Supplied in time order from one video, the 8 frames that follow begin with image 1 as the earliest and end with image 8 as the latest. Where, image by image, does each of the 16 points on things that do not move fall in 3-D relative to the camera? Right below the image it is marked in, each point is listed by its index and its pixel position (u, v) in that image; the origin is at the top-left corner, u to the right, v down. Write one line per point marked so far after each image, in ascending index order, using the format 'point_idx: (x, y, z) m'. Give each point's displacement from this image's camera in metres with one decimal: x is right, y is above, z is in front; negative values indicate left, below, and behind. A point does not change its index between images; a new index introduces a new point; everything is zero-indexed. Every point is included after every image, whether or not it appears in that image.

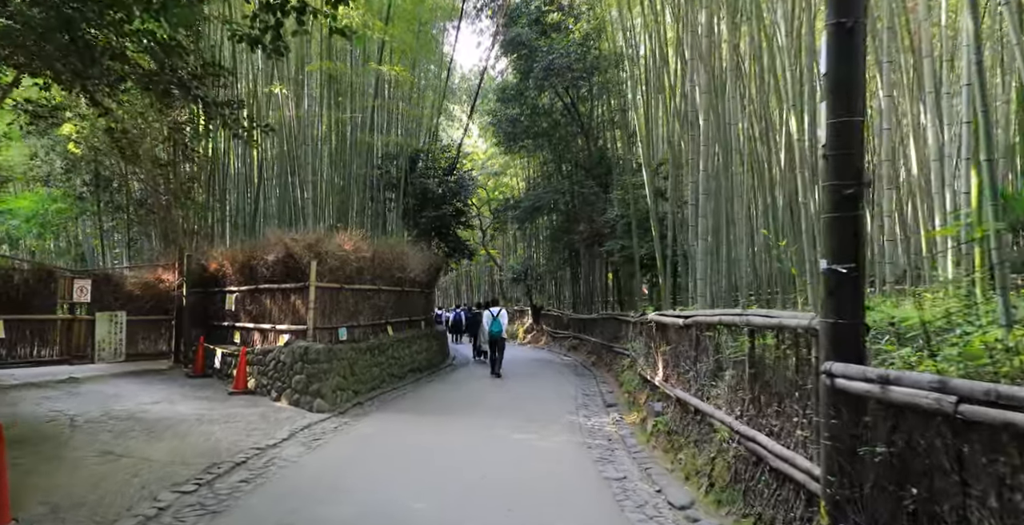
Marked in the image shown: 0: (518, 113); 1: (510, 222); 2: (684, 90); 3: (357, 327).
0: (+0.1, +2.8, +13.2) m
1: (-0.1, +0.8, +14.8) m
2: (+2.0, +2.0, +8.1) m
3: (-1.7, -0.7, +7.8) m
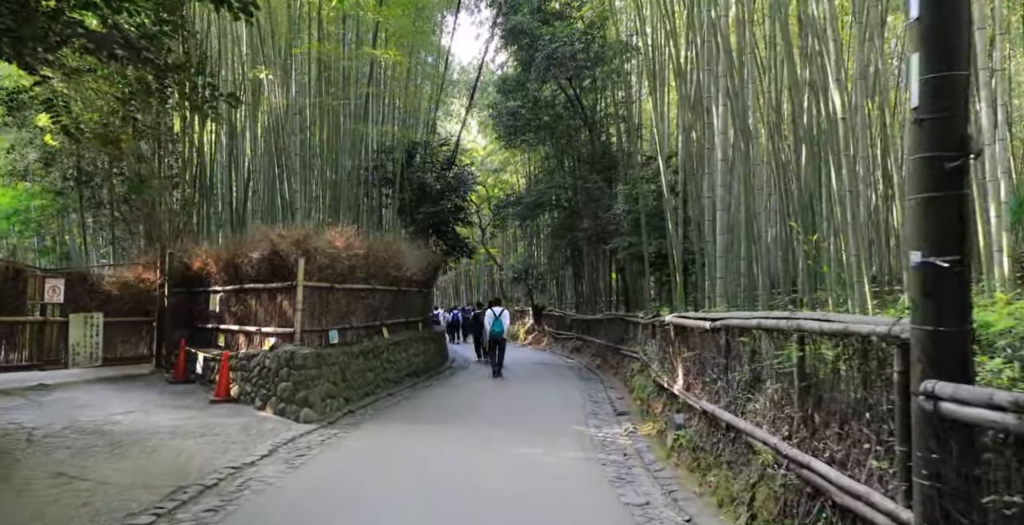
0: (+0.1, +2.9, +12.7) m
1: (0.0, +0.9, +14.3) m
2: (+2.0, +2.0, +7.6) m
3: (-1.7, -0.7, +7.3) m
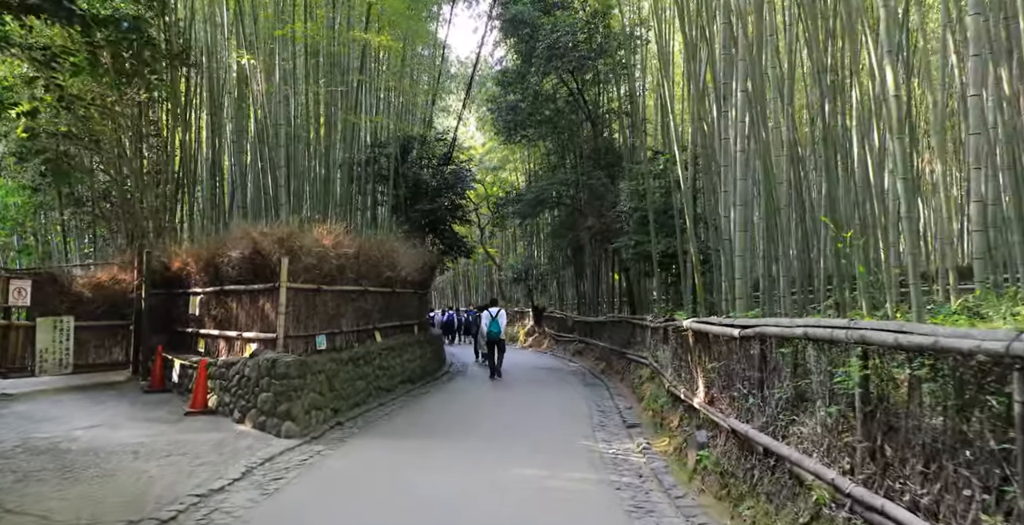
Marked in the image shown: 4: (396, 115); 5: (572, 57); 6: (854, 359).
0: (+0.1, +2.9, +12.2) m
1: (-0.1, +0.9, +13.8) m
2: (+2.0, +2.0, +7.1) m
3: (-1.7, -0.7, +6.8) m
4: (-1.7, +2.1, +10.0) m
5: (+0.9, +3.2, +10.9) m
6: (+1.2, -0.3, +2.5) m
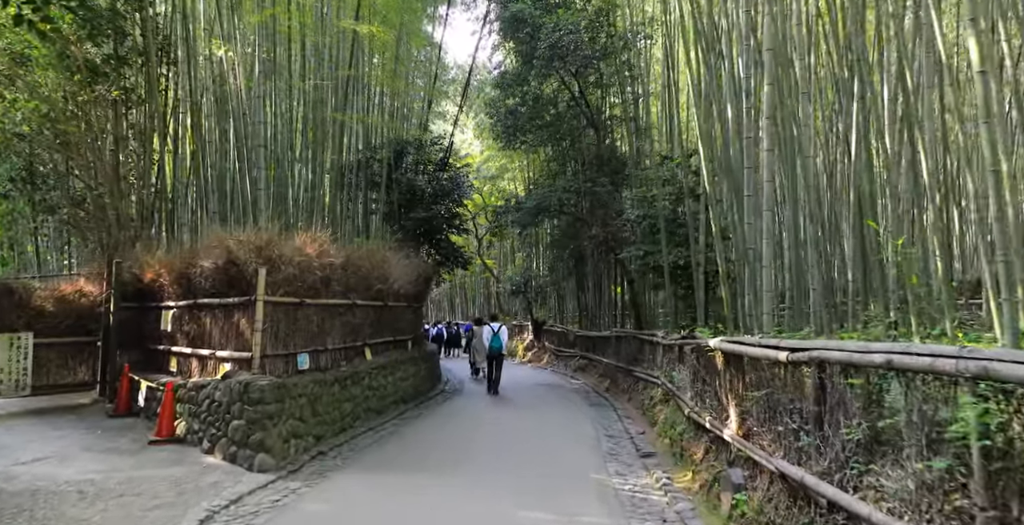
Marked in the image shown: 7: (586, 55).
0: (+0.1, +2.7, +11.7) m
1: (-0.1, +0.6, +13.3) m
2: (+2.0, +1.9, +6.6) m
3: (-1.7, -0.8, +6.2) m
4: (-1.7, +2.0, +9.5) m
5: (+0.9, +3.0, +10.4) m
6: (+1.3, -0.4, +1.9) m
7: (+1.1, +3.1, +10.3) m
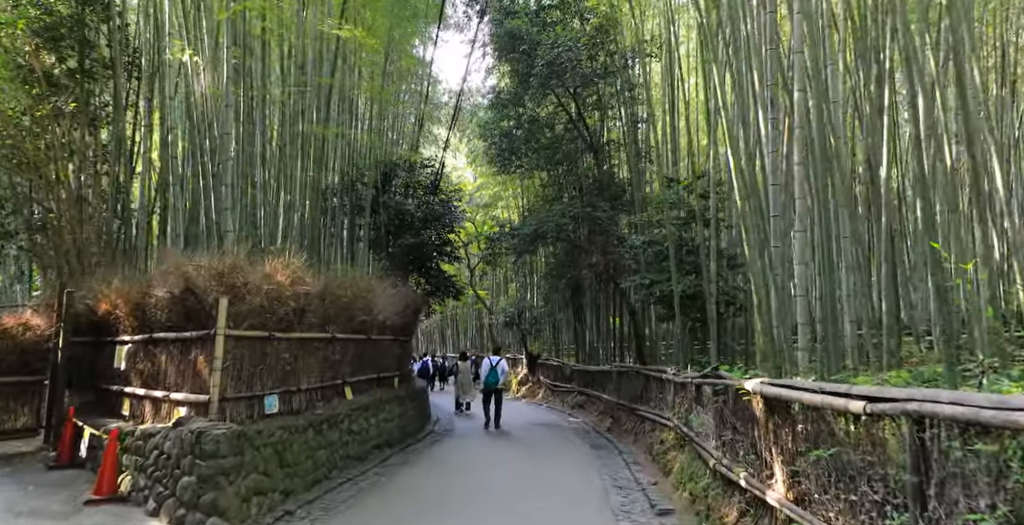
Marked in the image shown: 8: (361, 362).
0: (0.0, +2.2, +11.1) m
1: (-0.2, +0.1, +12.6) m
2: (+2.0, +1.7, +6.0) m
3: (-1.7, -1.0, +5.5) m
4: (-1.7, +1.6, +8.9) m
5: (+0.8, +2.6, +9.9) m
6: (+1.3, -0.4, +1.3) m
7: (+1.0, +2.6, +9.8) m
8: (-1.5, -1.0, +7.1) m
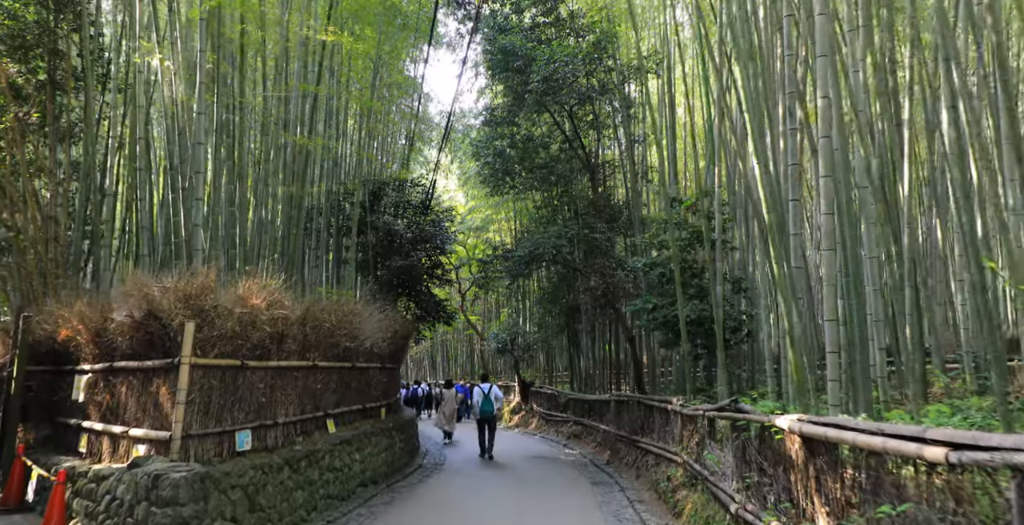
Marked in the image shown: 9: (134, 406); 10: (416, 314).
0: (-0.1, +1.8, +10.8) m
1: (-0.3, -0.3, +12.2) m
2: (+2.0, +1.5, +5.7) m
3: (-1.7, -1.2, +5.0) m
4: (-1.8, +1.3, +8.5) m
5: (+0.8, +2.3, +9.5) m
6: (+1.3, -0.4, +0.8) m
7: (+1.0, +2.3, +9.5) m
8: (-1.6, -1.2, +6.6) m
9: (-2.4, -0.9, +4.5) m
10: (-1.3, -0.7, +9.5) m
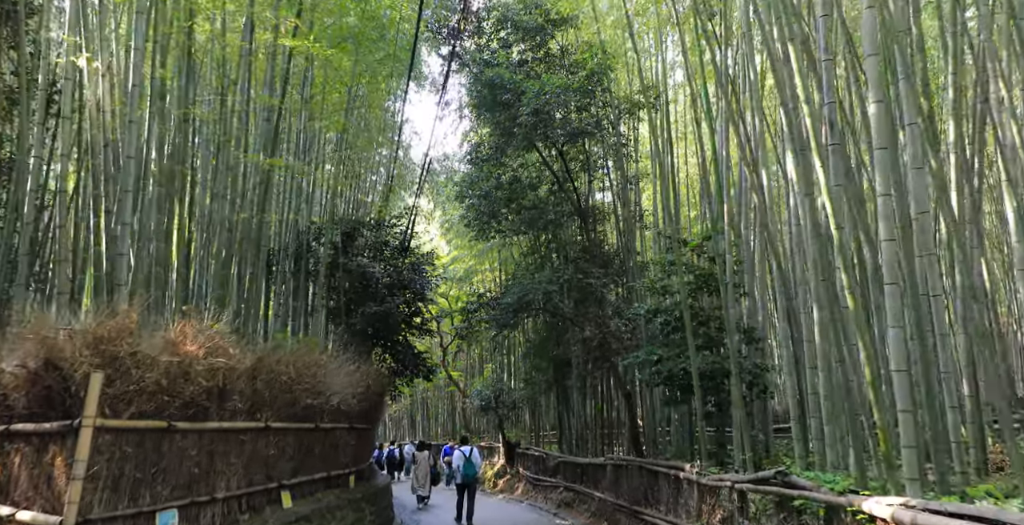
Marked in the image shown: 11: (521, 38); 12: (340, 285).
0: (-0.3, +1.1, +10.1) m
1: (-0.5, -1.1, +11.3) m
2: (+1.9, +1.2, +5.0) m
3: (-1.8, -1.4, +4.1) m
4: (-1.9, +0.8, +7.7) m
5: (+0.6, +1.7, +8.9) m
6: (+1.4, -0.3, 0.0) m
7: (+0.8, +1.7, +8.9) m
8: (-1.7, -1.6, +5.7) m
9: (-2.5, -1.1, +3.6) m
10: (-1.5, -1.3, +8.6) m
11: (+0.1, +3.1, +9.6) m
12: (-2.0, -0.3, +7.9) m
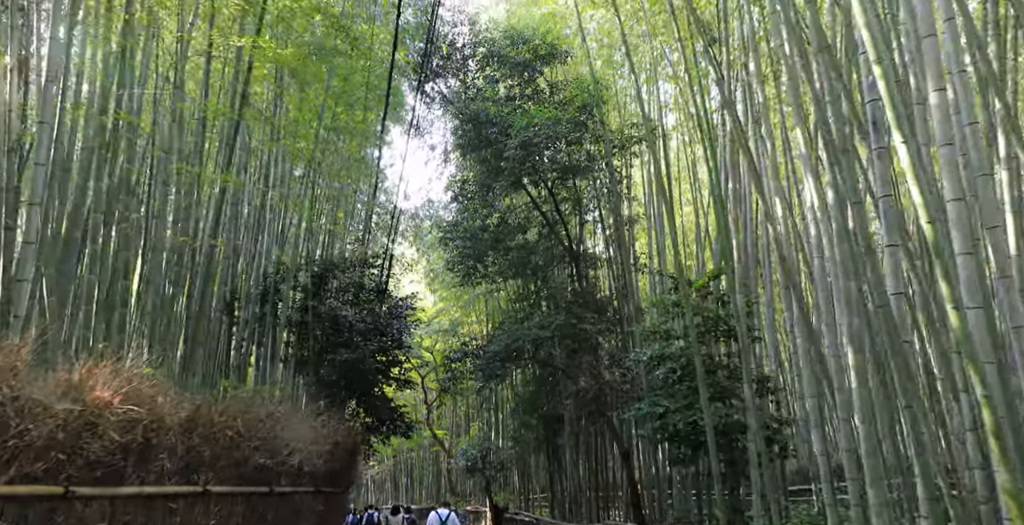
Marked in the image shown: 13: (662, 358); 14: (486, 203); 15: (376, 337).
0: (-0.4, +0.5, +9.5) m
1: (-0.7, -1.9, +10.5) m
2: (+1.8, +1.0, +4.5) m
3: (-1.9, -1.5, +3.3) m
4: (-2.1, +0.4, +7.1) m
5: (+0.4, +1.1, +8.4) m
6: (+1.4, -0.1, -0.6) m
7: (+0.6, +1.2, +8.3) m
8: (-1.8, -1.8, +4.9) m
9: (-2.5, -1.2, +2.8) m
10: (-1.6, -1.8, +7.8) m
11: (0.0, +2.5, +9.2) m
12: (-2.1, -0.7, +7.2) m
13: (+1.3, -0.9, +6.3) m
14: (-0.4, +0.8, +9.4) m
15: (-1.5, -0.8, +7.6) m
